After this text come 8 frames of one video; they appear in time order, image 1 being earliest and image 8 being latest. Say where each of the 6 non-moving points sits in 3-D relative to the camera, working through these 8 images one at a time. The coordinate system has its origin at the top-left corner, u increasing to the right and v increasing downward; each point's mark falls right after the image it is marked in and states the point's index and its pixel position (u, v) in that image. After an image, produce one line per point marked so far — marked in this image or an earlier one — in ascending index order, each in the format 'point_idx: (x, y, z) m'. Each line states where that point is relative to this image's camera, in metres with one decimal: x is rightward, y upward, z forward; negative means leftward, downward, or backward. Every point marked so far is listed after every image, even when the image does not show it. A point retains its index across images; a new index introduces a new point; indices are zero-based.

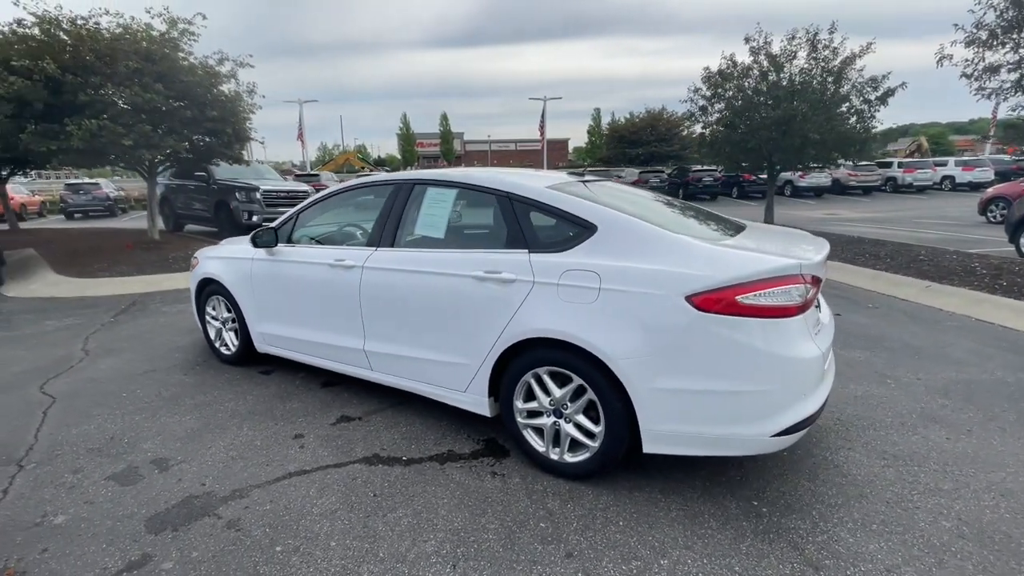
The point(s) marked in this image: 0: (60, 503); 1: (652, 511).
0: (-2.7, -1.3, +2.8) m
1: (+0.8, -1.3, +2.7) m
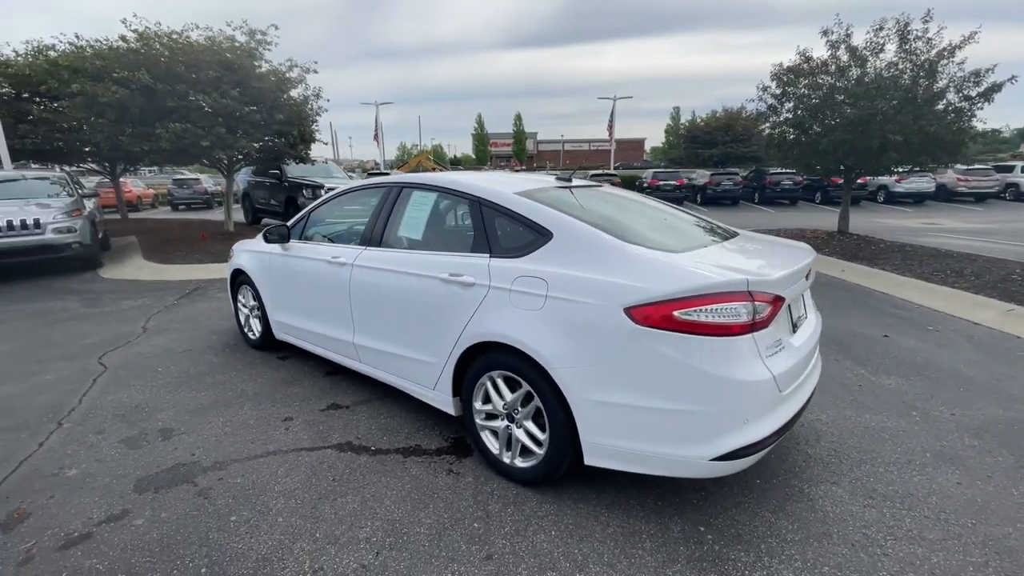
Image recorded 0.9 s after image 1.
0: (-3.0, -1.2, +3.3) m
1: (+0.4, -1.3, +2.6) m
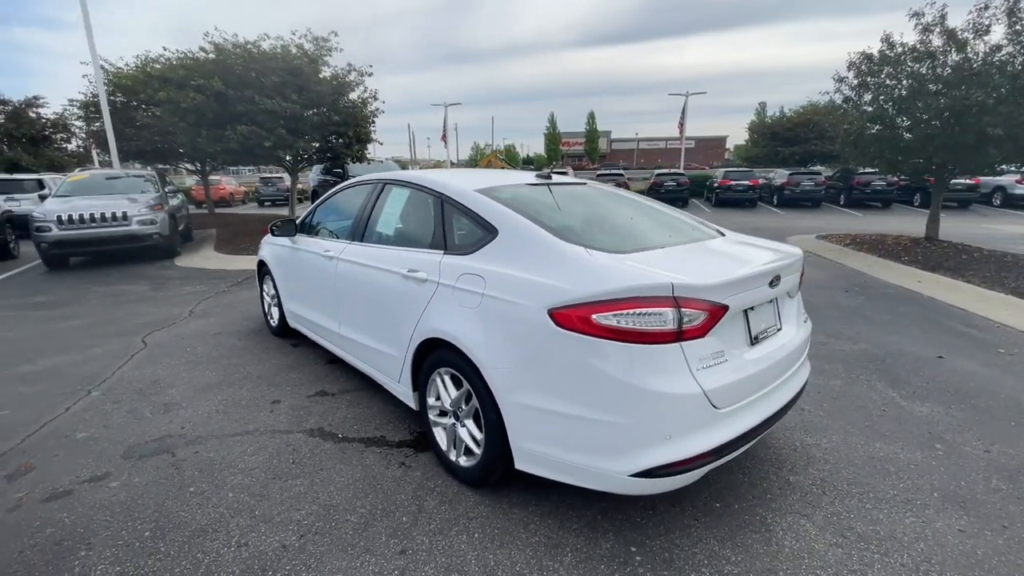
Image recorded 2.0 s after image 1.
0: (-3.3, -1.1, +3.7) m
1: (0.0, -1.3, +2.6) m
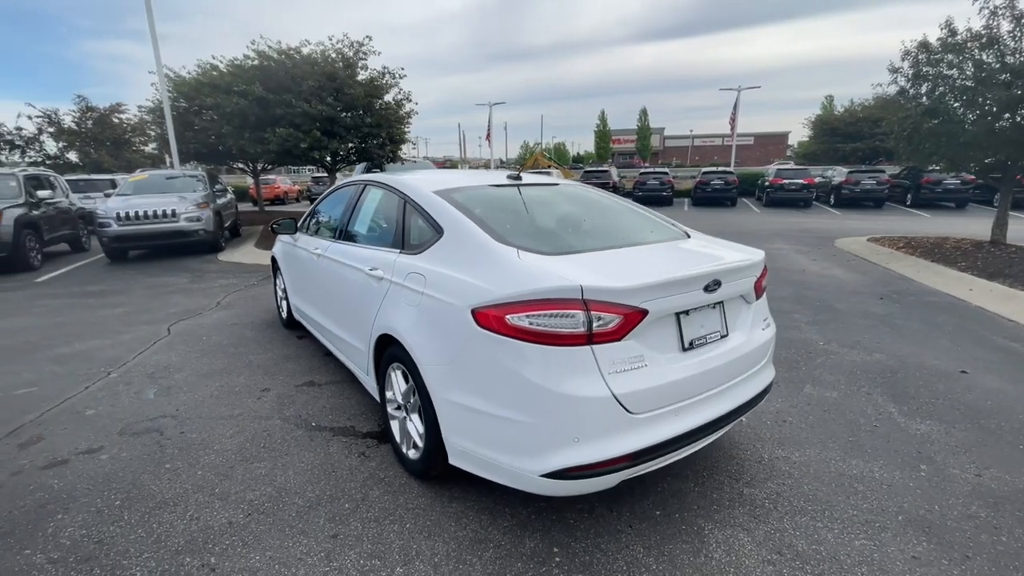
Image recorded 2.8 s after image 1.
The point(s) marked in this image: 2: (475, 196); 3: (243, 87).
0: (-3.5, -1.0, +4.1) m
1: (-0.4, -1.3, +2.6) m
2: (-0.3, +0.6, +3.3) m
3: (-6.9, +5.1, +12.0) m
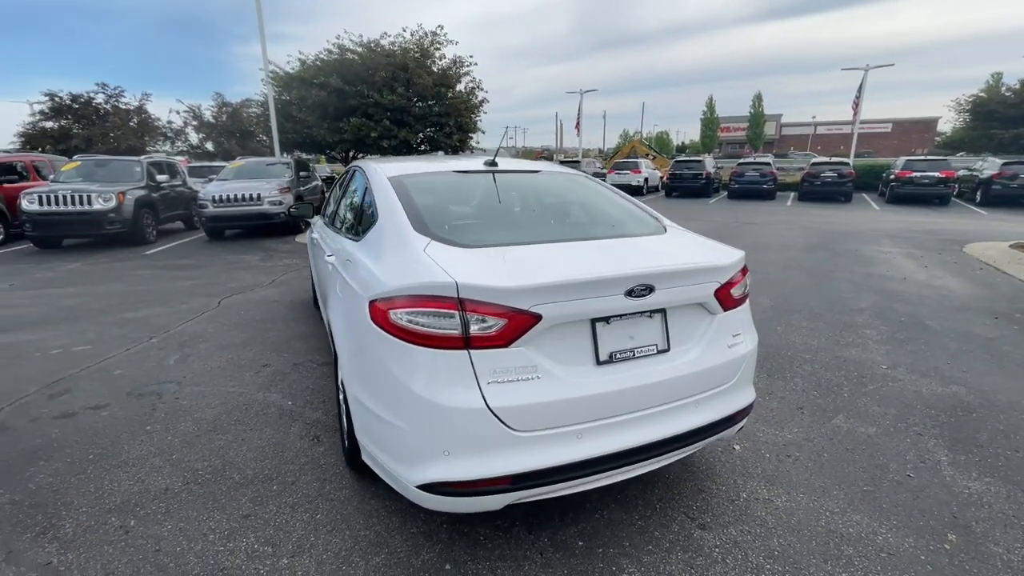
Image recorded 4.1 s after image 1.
0: (-3.7, -0.7, +4.6) m
1: (-0.9, -1.3, +2.6) m
2: (-0.5, +0.7, +3.1) m
3: (-5.1, +5.7, +12.9) m
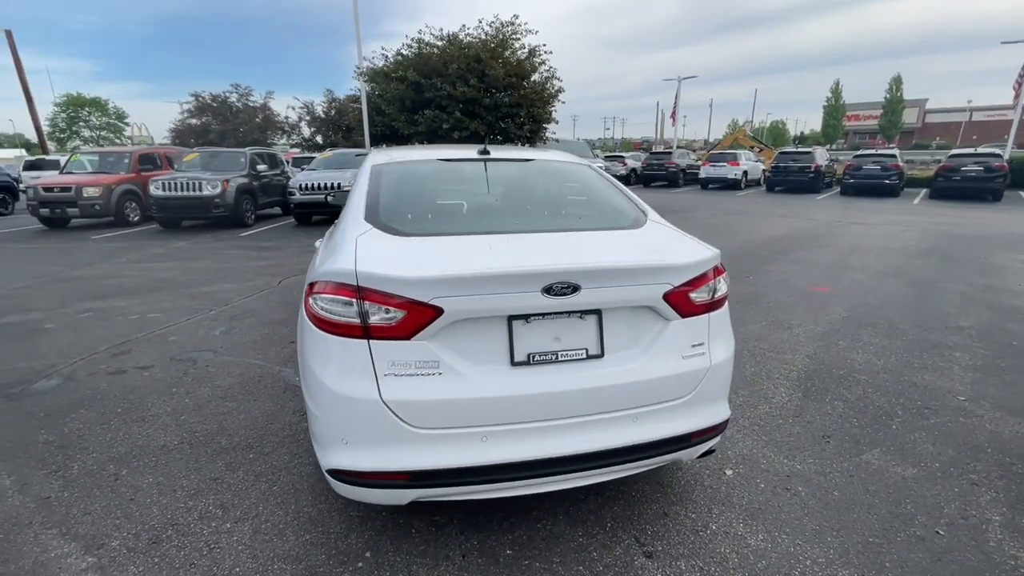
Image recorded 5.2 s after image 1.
0: (-3.5, -0.5, +5.1) m
1: (-1.2, -1.2, +2.7) m
2: (-0.7, +0.8, +3.1) m
3: (-3.1, +6.1, +13.4) m
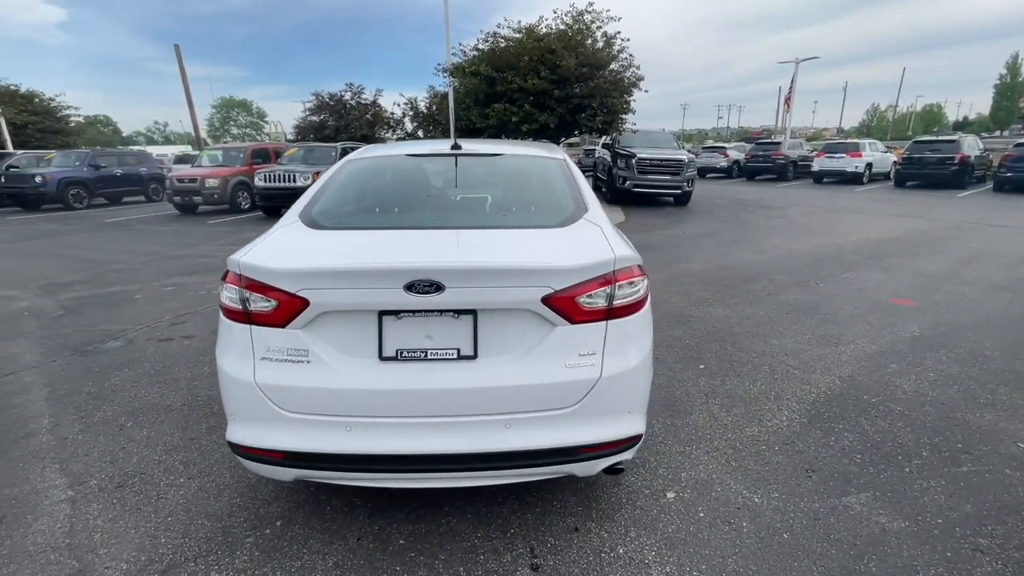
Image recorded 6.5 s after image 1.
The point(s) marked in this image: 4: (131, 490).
0: (-3.4, -0.2, +5.8) m
1: (-1.6, -1.1, +2.9) m
2: (-0.9, +0.8, +3.2) m
3: (-1.0, +6.3, +13.7) m
4: (-2.2, -1.1, +2.7) m
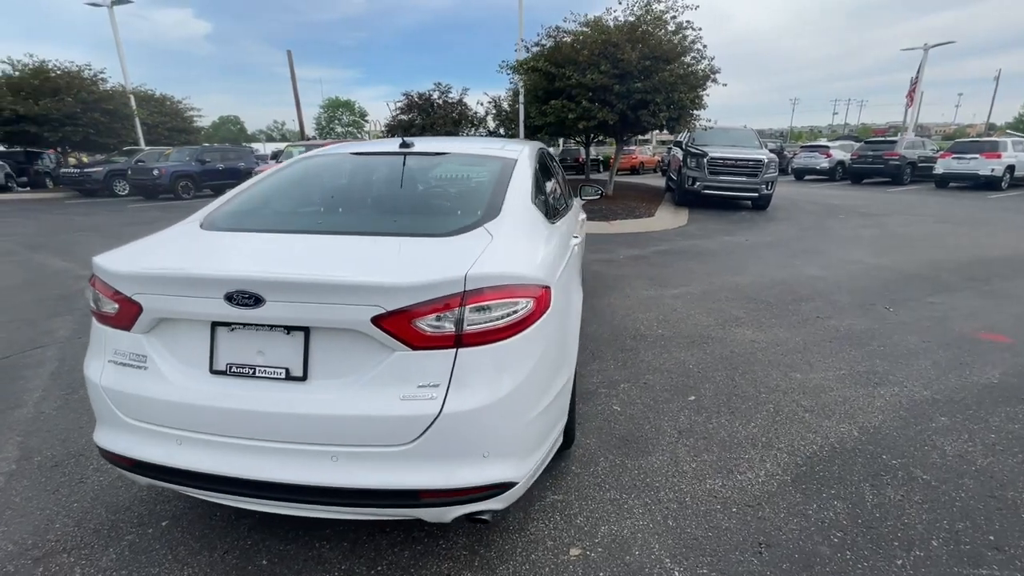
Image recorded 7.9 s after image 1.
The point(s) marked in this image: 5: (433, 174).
0: (-3.3, -0.1, +6.1) m
1: (-2.1, -1.1, +3.0) m
2: (-1.3, +0.8, +3.1) m
3: (+0.8, +6.3, +13.4) m
4: (-2.7, -1.1, +2.8) m
5: (-0.4, +0.7, +3.0) m
